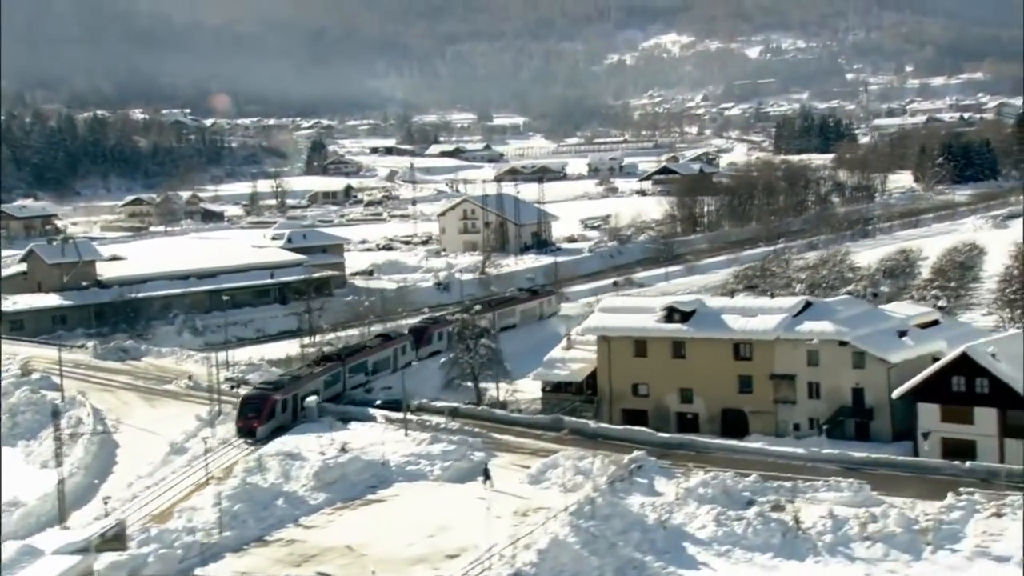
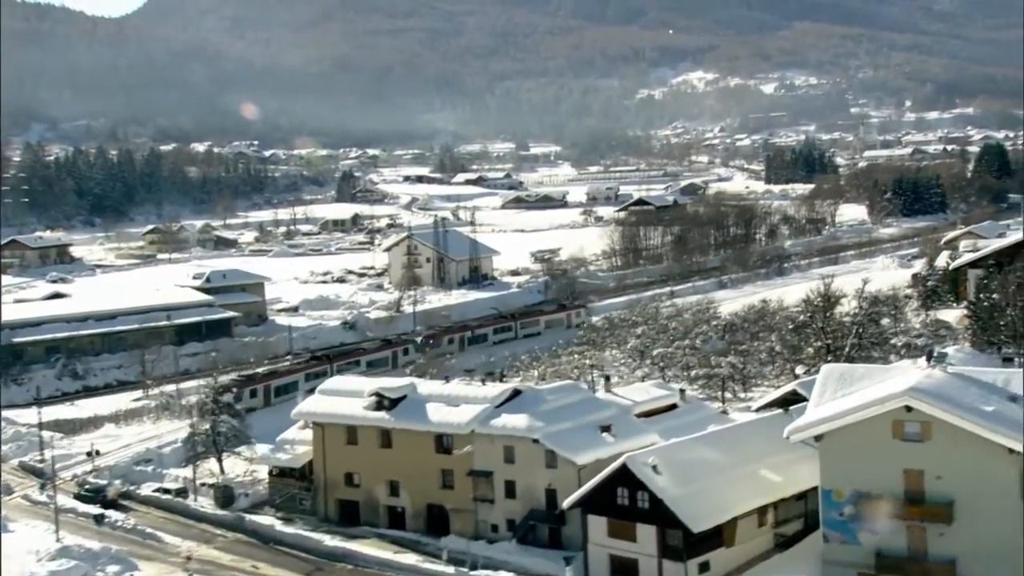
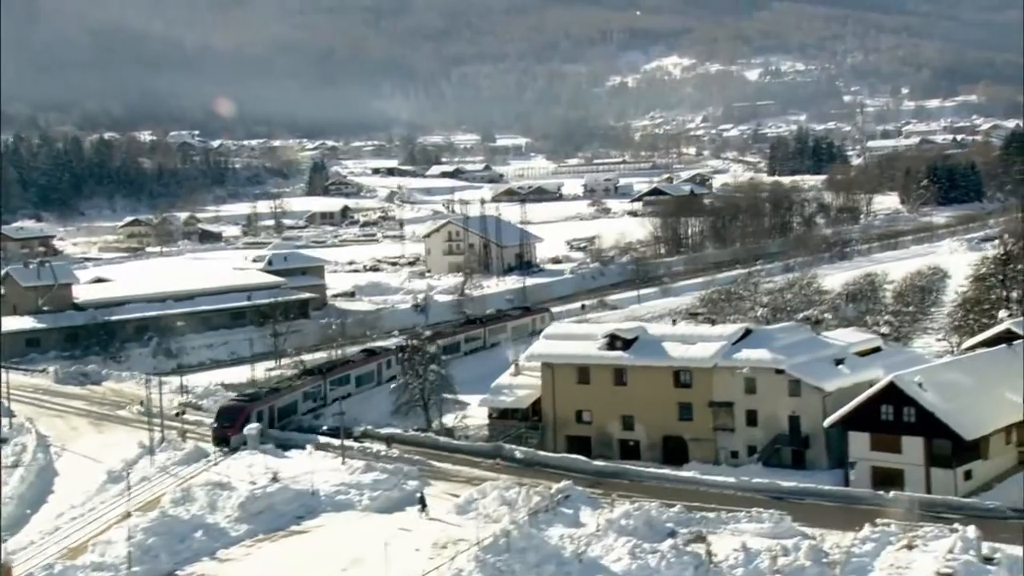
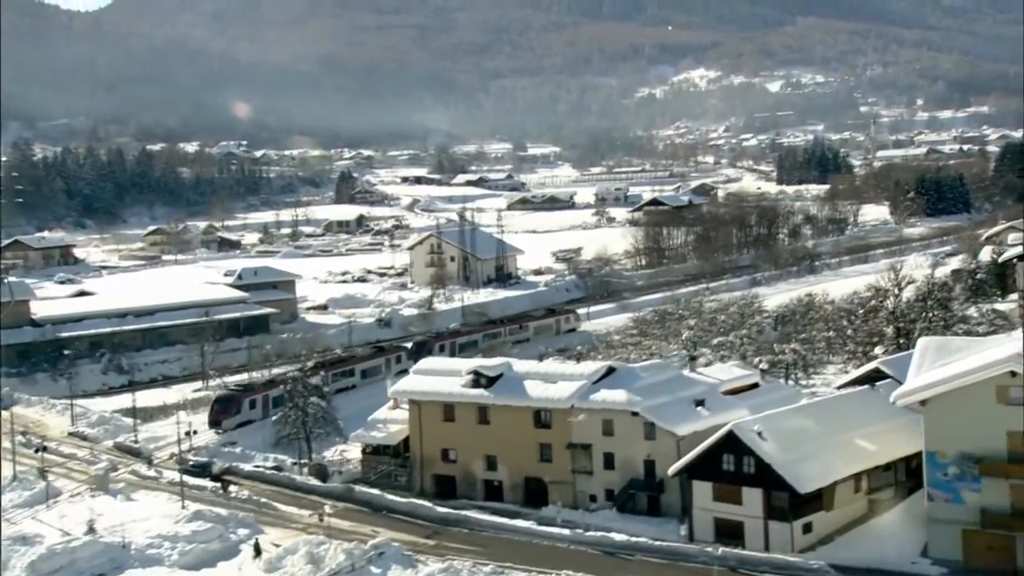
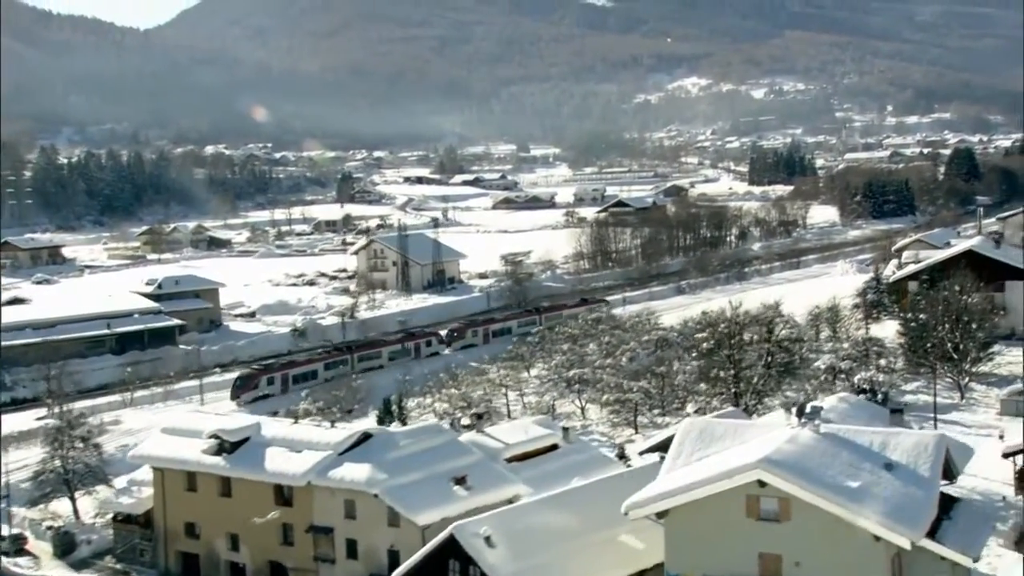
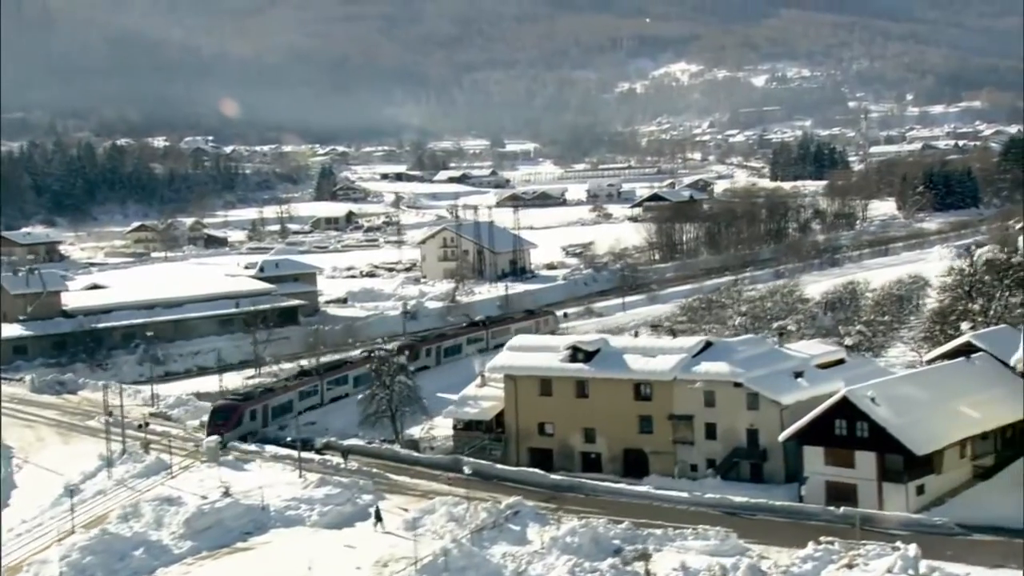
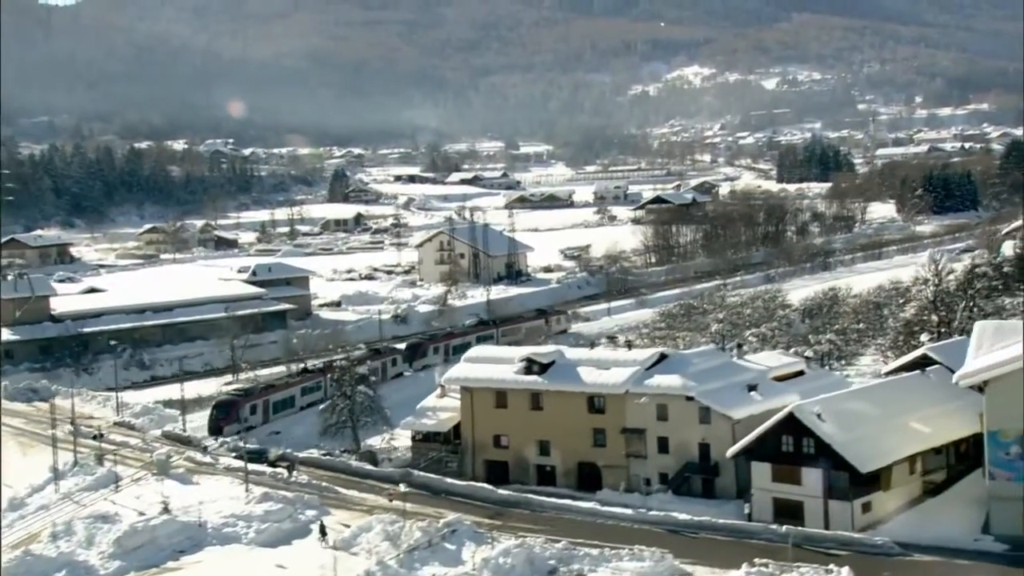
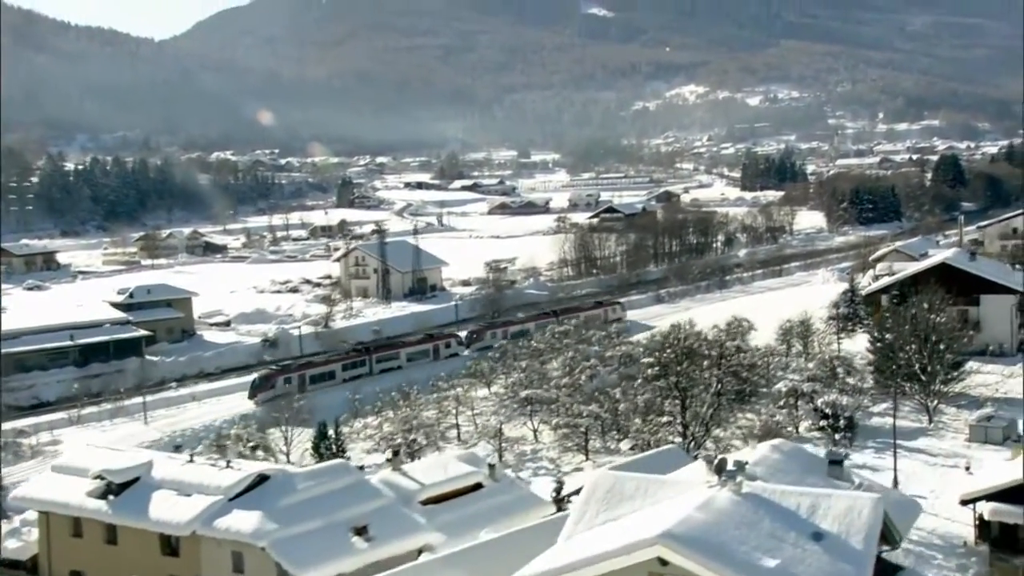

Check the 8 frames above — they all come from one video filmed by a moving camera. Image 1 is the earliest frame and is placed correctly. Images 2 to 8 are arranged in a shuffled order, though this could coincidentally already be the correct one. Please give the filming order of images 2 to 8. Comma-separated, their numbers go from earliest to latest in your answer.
3, 6, 7, 4, 2, 5, 8
